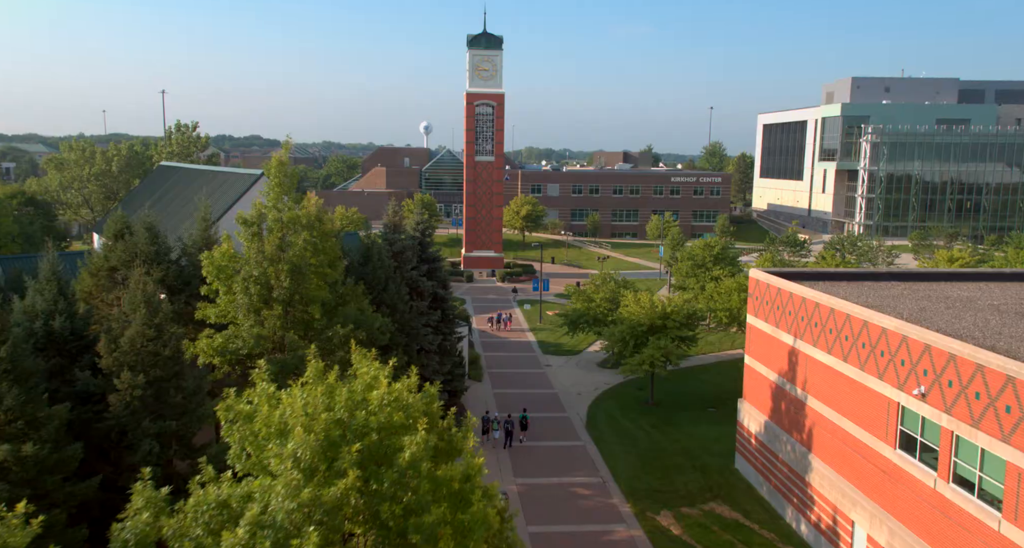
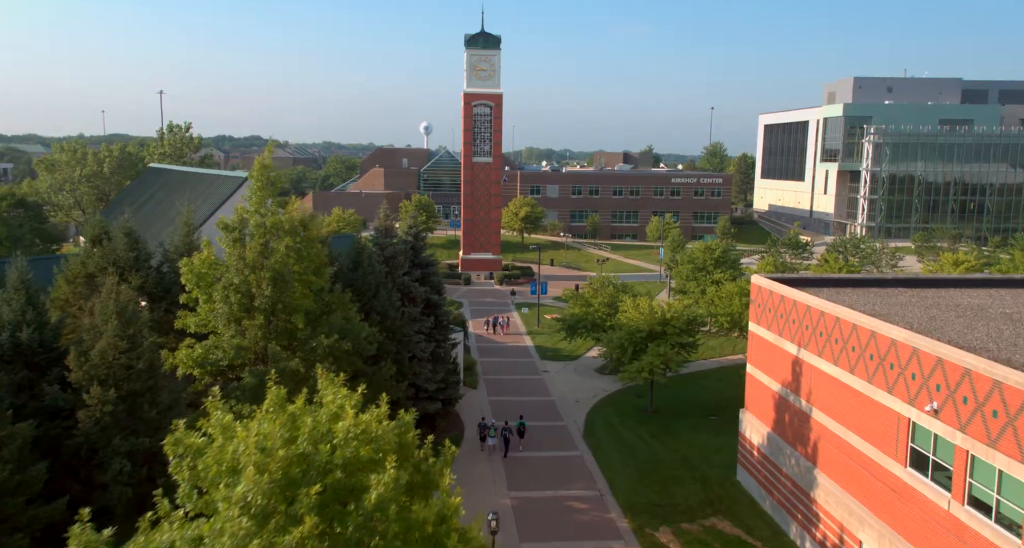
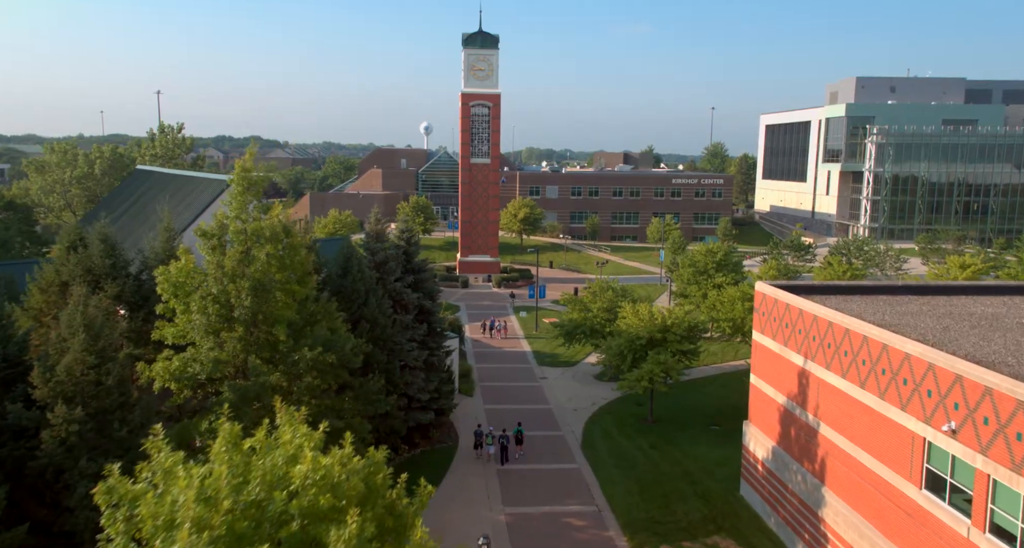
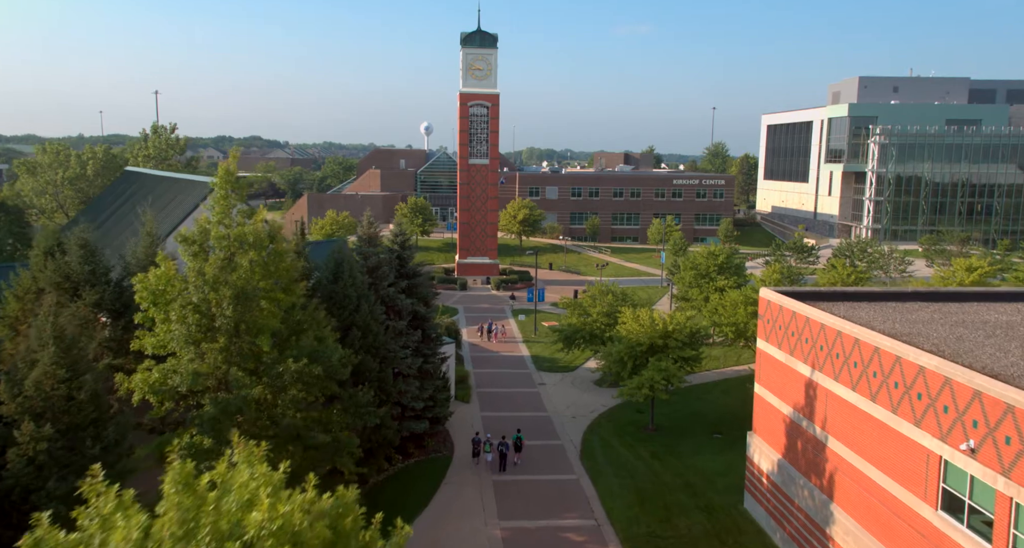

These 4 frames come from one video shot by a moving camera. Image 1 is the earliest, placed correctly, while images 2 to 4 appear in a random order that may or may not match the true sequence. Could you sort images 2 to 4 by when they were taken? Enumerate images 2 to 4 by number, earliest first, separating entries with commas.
2, 3, 4
